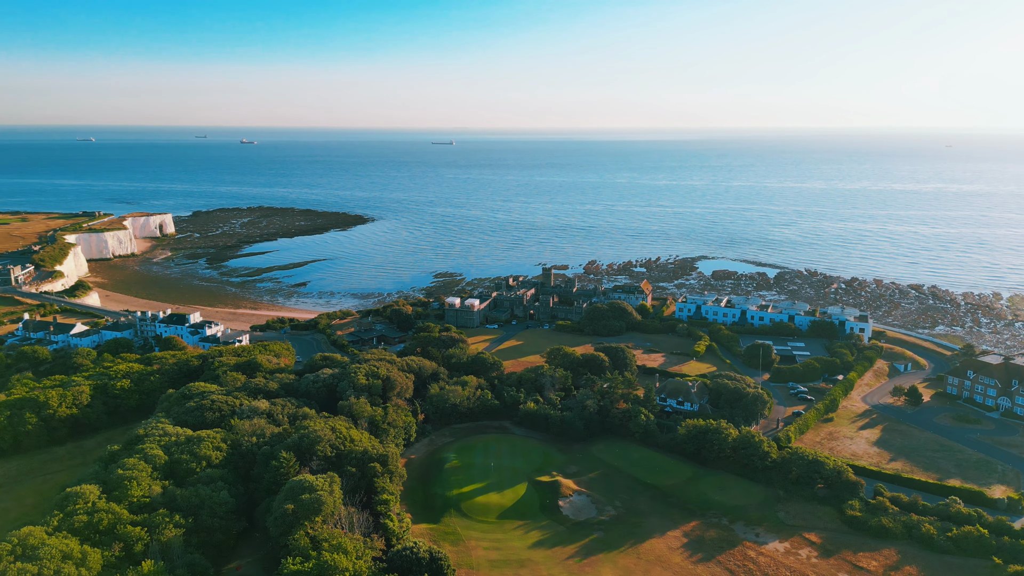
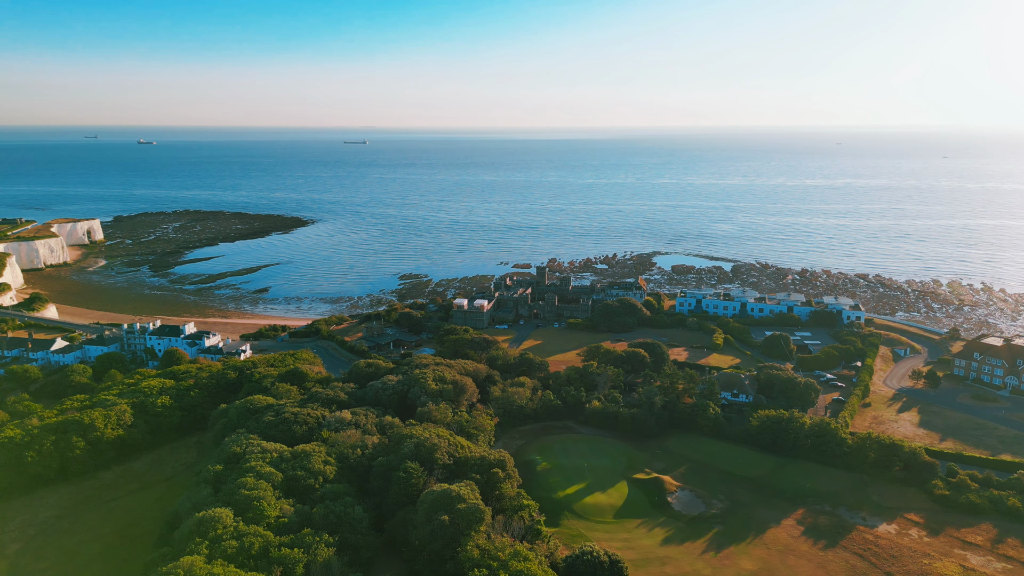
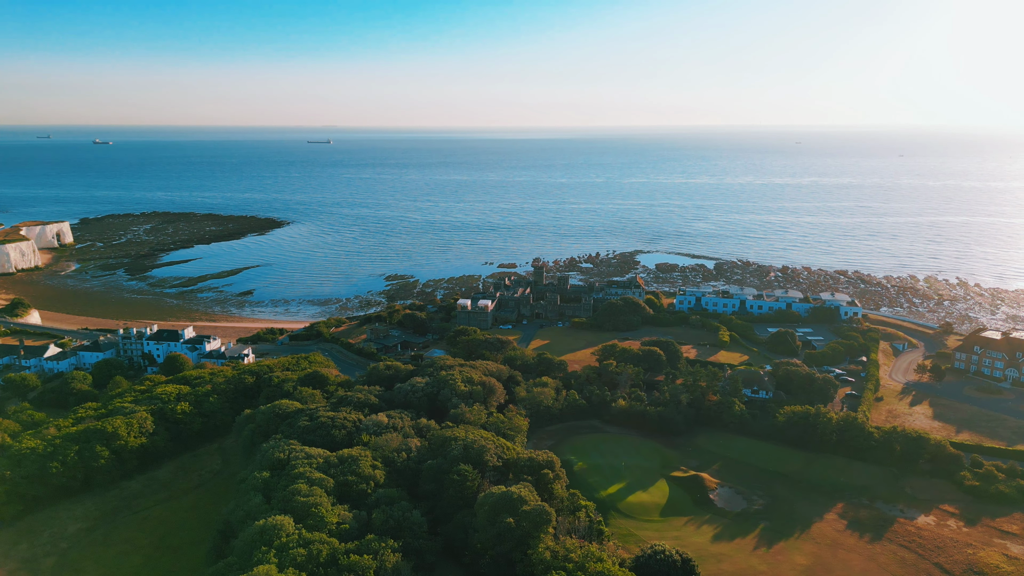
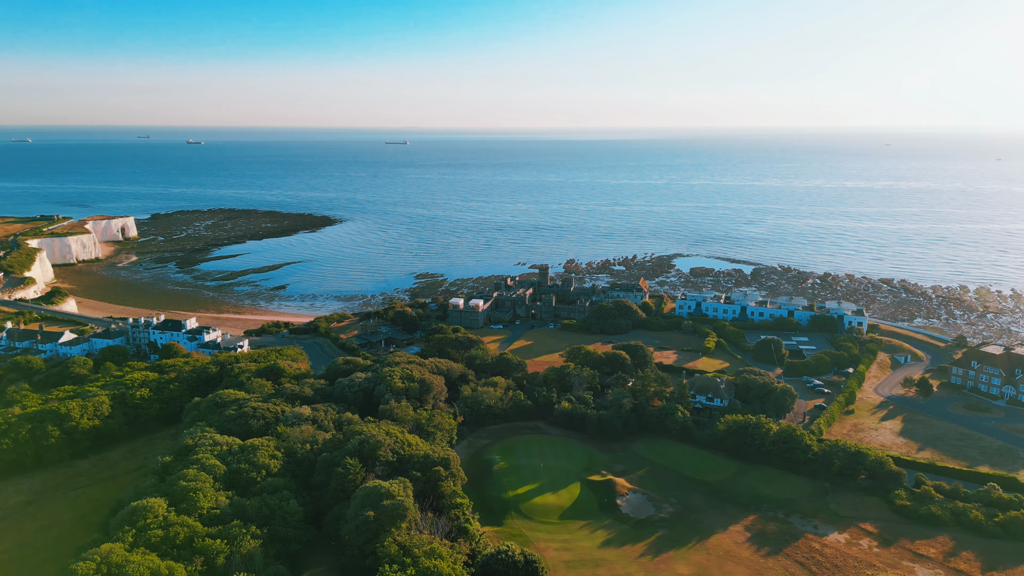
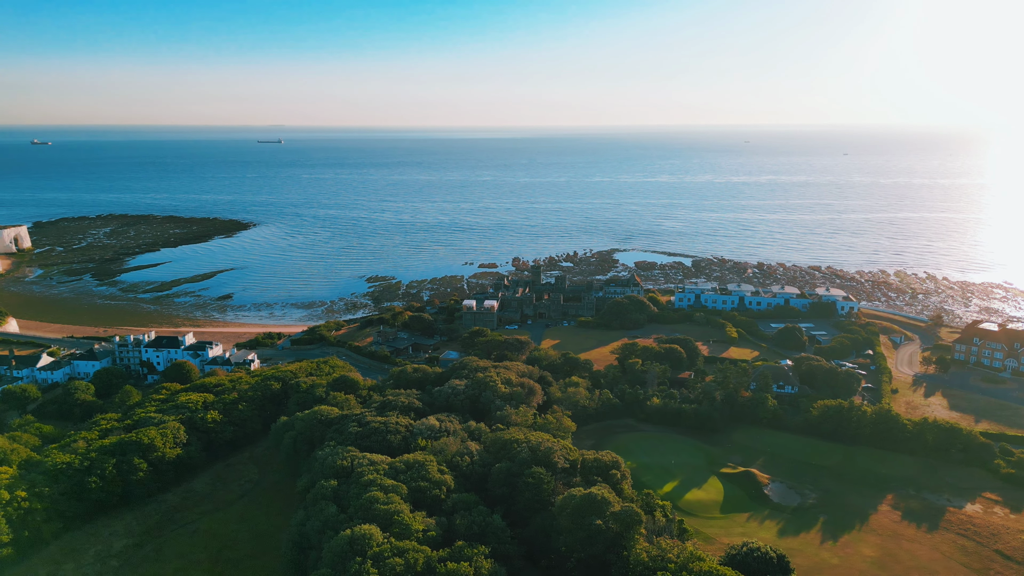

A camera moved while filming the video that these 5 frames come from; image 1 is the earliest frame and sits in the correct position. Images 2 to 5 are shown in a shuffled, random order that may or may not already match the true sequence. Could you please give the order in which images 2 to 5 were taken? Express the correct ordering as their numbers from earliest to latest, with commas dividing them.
4, 2, 3, 5
